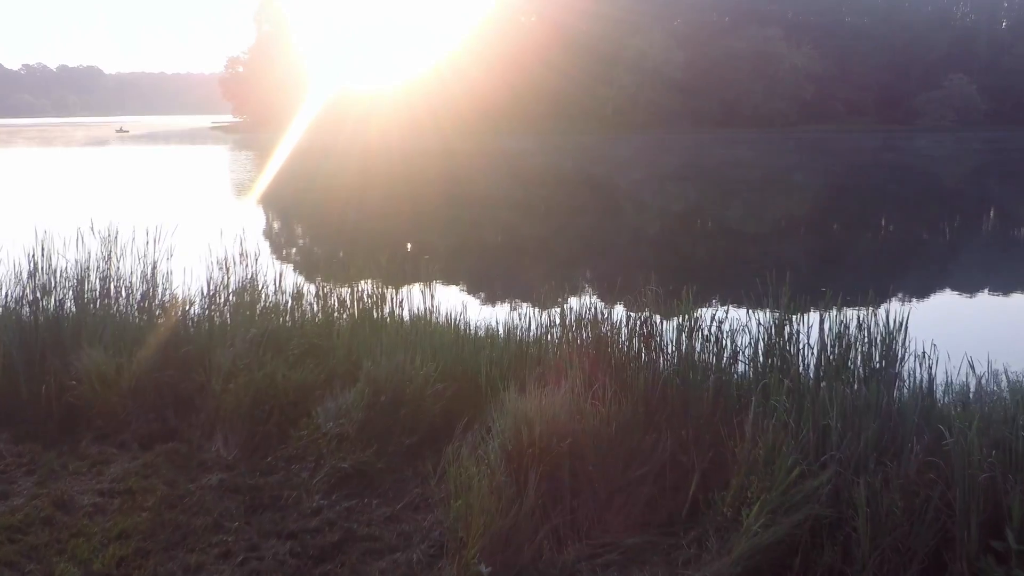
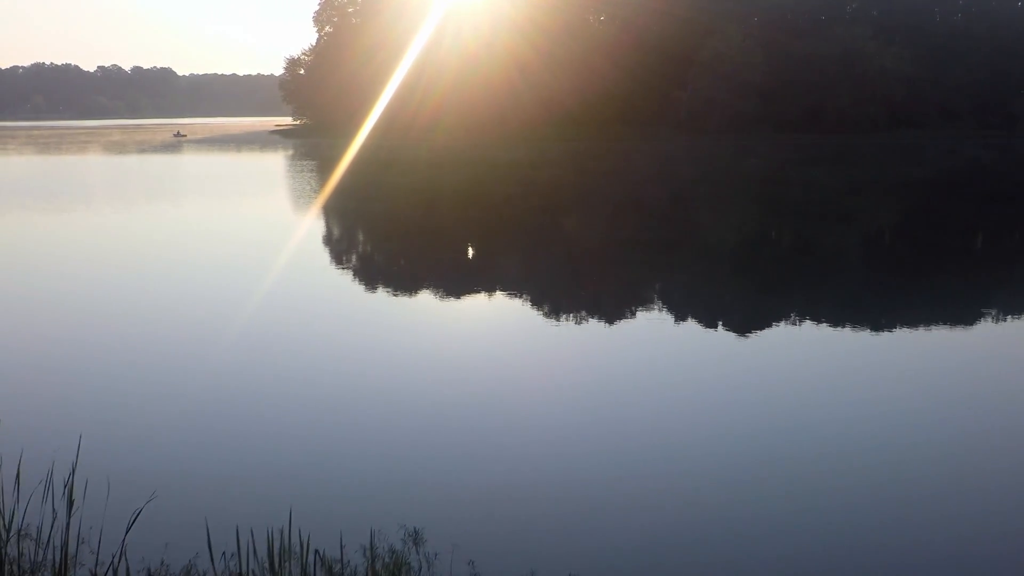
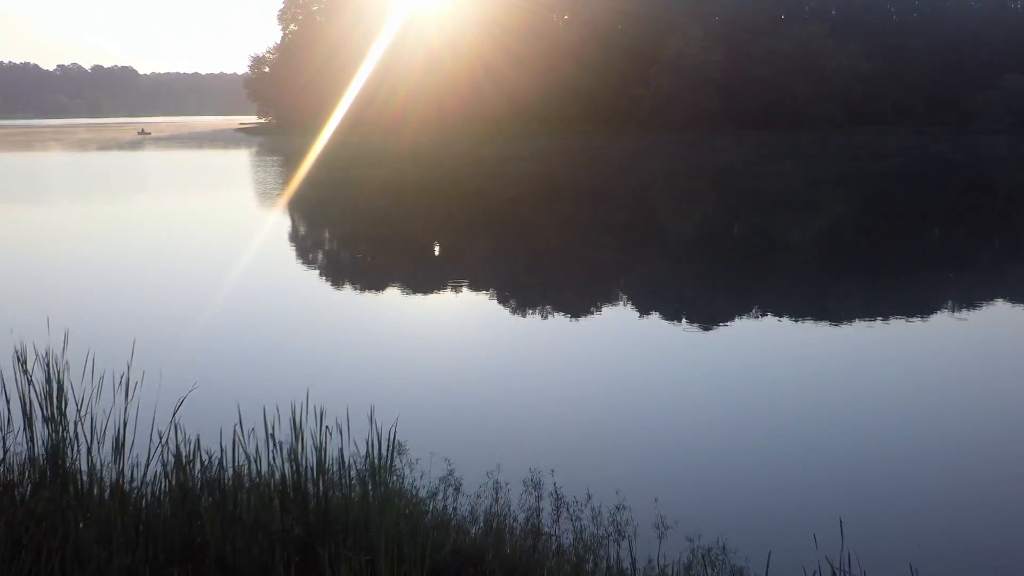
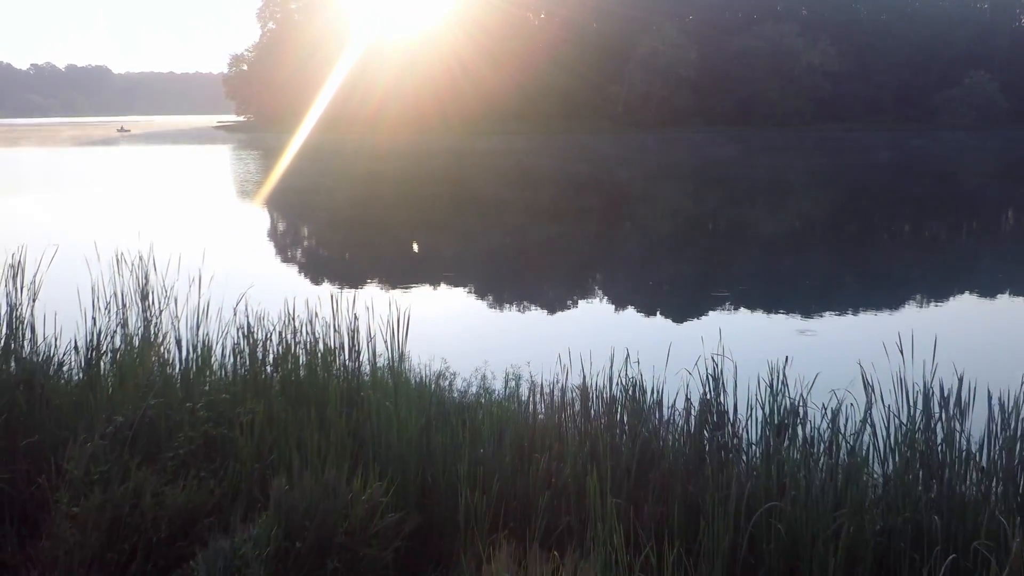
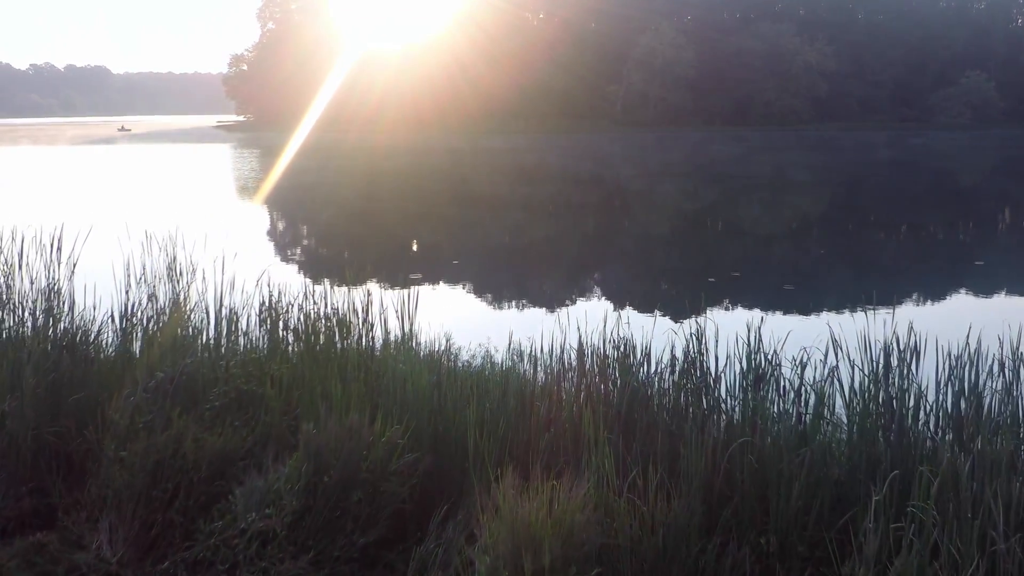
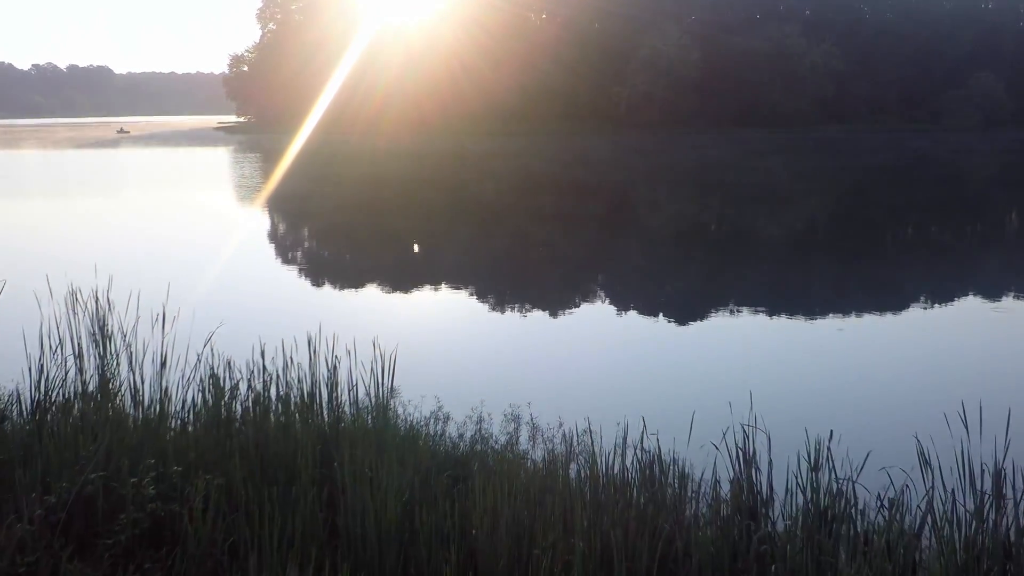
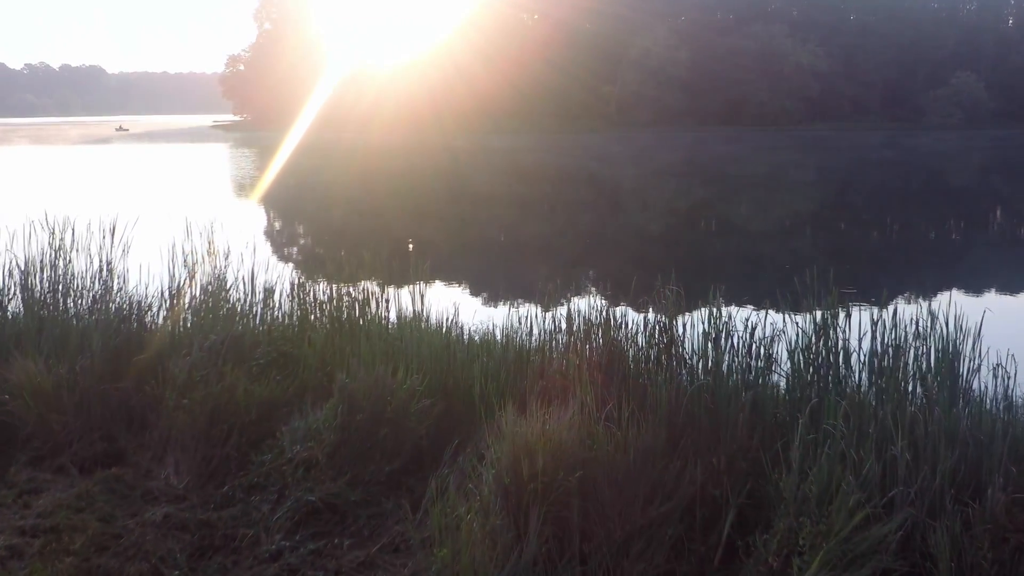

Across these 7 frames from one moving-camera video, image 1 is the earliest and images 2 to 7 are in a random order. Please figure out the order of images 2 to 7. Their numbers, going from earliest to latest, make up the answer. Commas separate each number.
7, 5, 4, 6, 3, 2
